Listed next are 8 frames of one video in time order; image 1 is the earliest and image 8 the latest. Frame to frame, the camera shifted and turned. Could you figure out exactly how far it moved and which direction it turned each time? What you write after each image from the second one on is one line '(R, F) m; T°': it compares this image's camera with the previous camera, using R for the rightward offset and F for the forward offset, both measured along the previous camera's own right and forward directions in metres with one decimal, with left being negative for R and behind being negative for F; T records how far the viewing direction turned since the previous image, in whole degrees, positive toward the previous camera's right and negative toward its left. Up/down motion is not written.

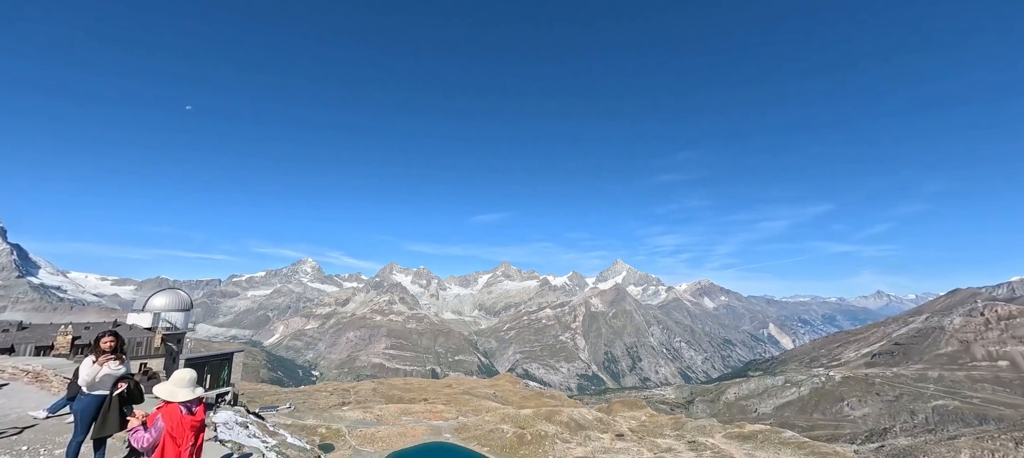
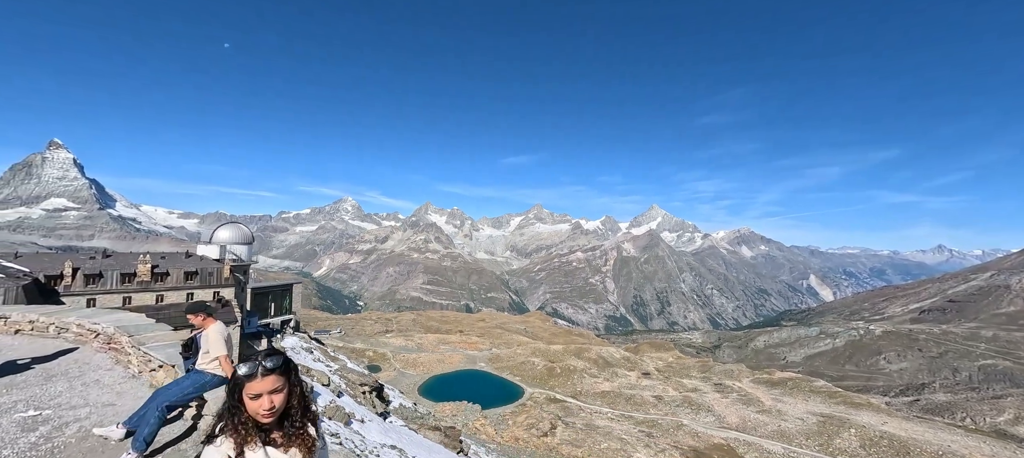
(-0.3, -1.1) m; -4°
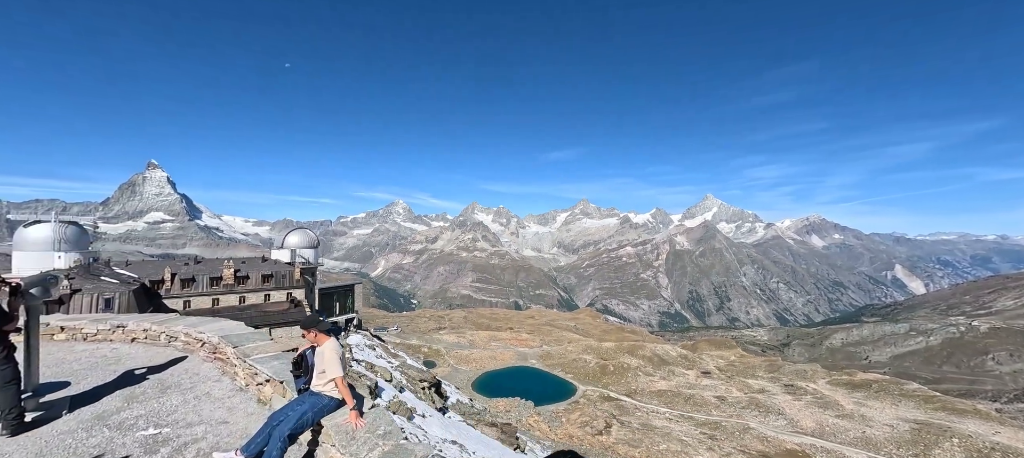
(0.0, -0.9) m; -6°
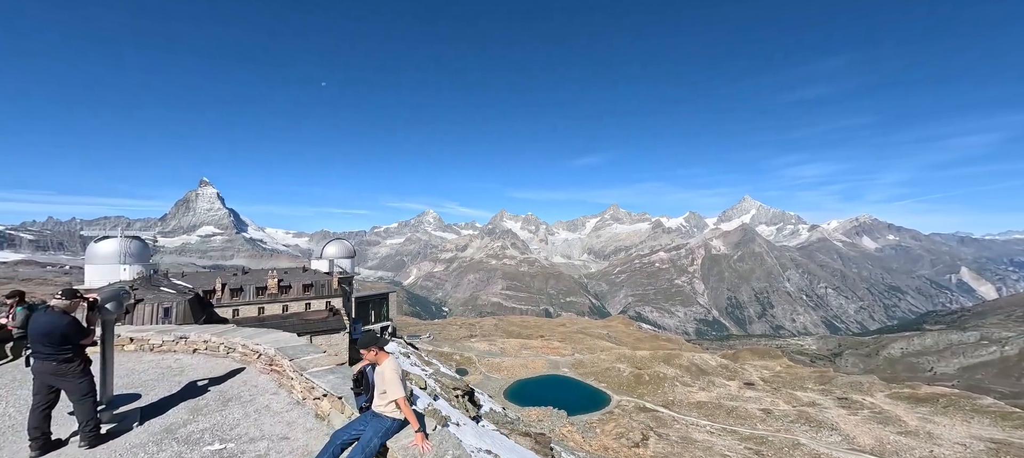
(-0.2, 0.0) m; -4°
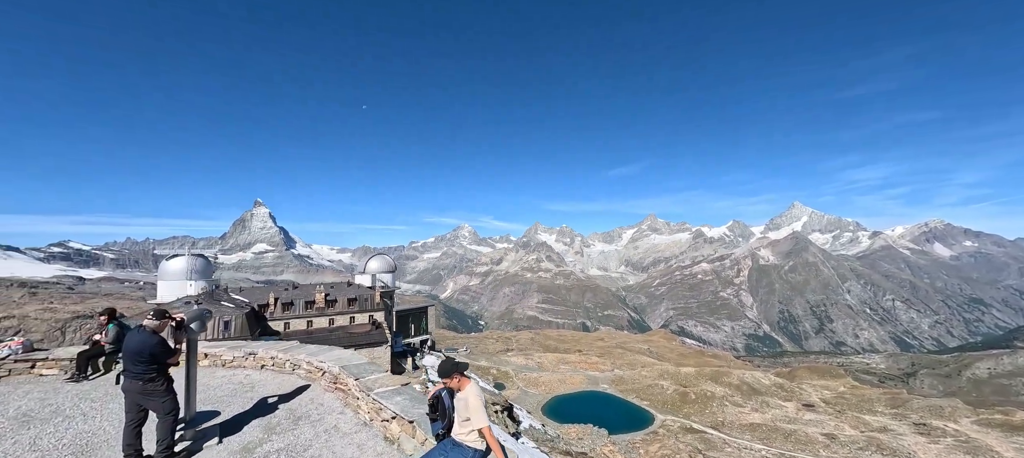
(-0.4, 0.0) m; -4°
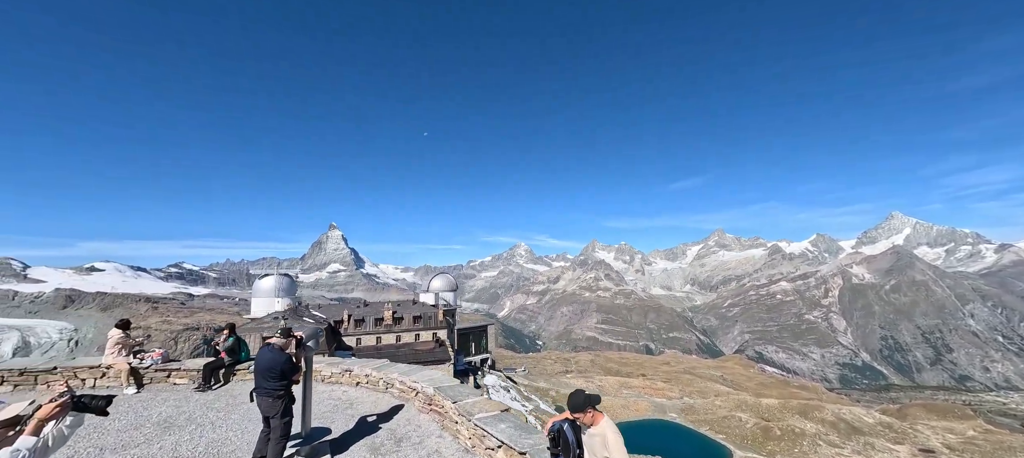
(-0.6, +0.2) m; -7°
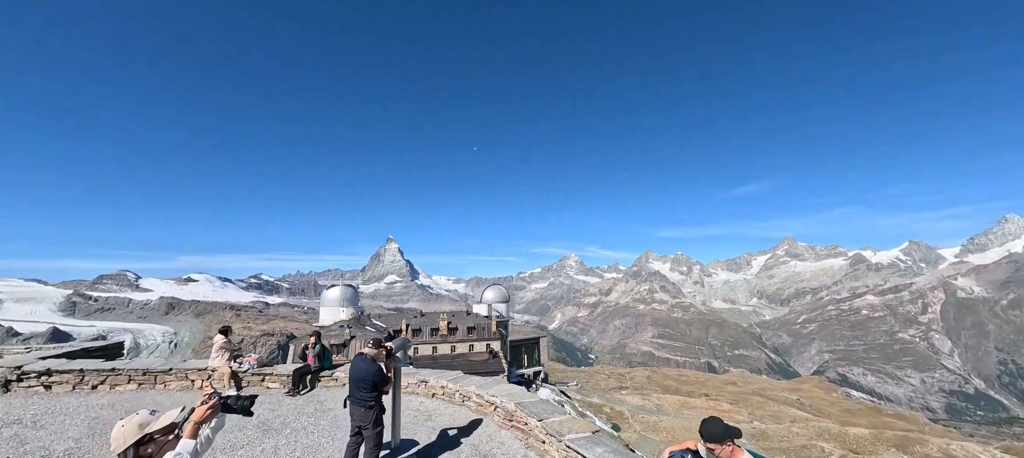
(-0.5, +0.5) m; -6°
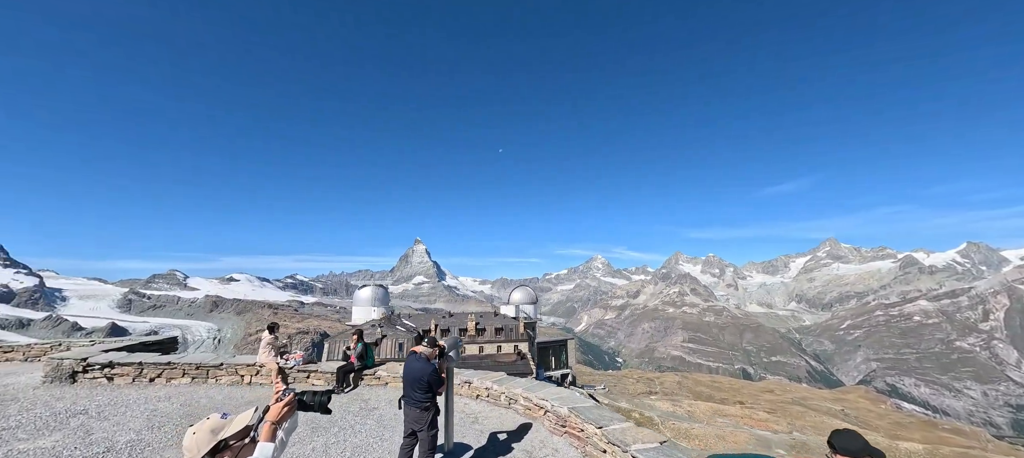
(-0.4, +0.3) m; -3°
